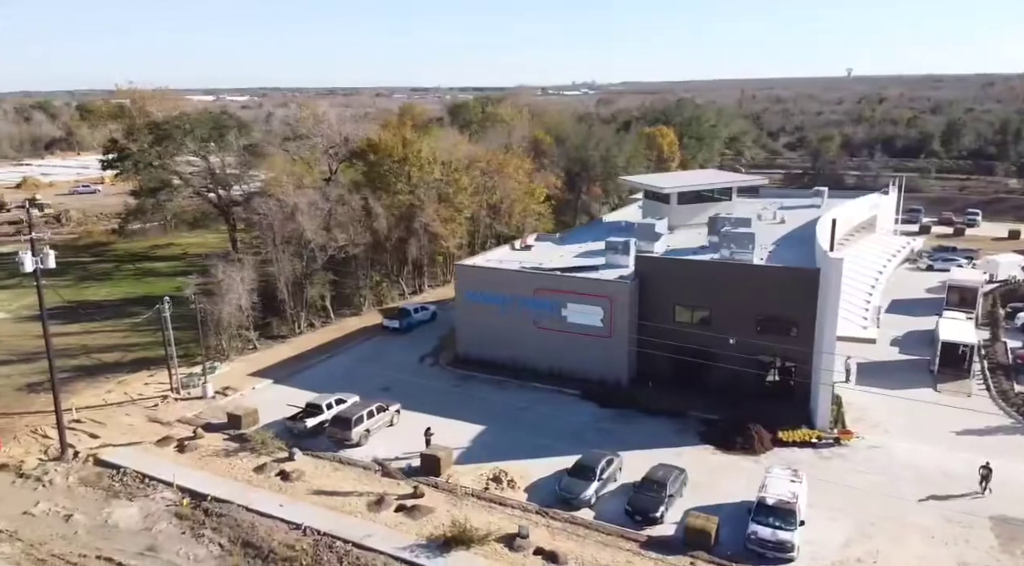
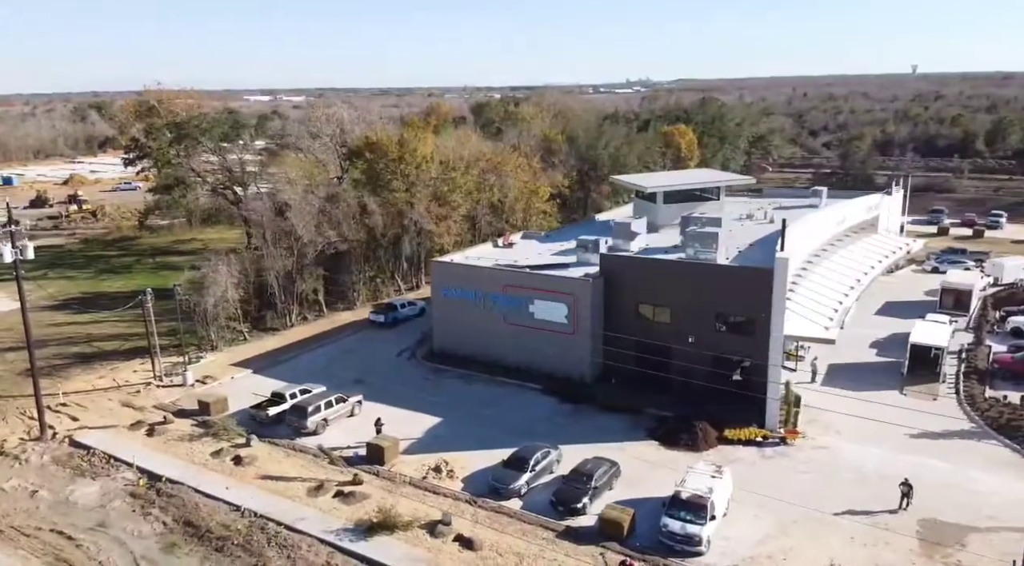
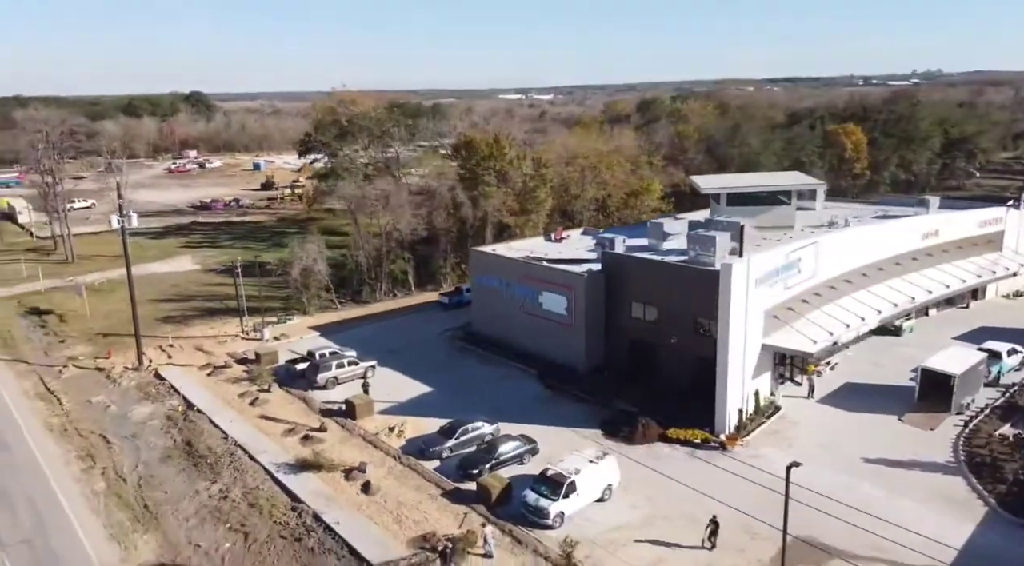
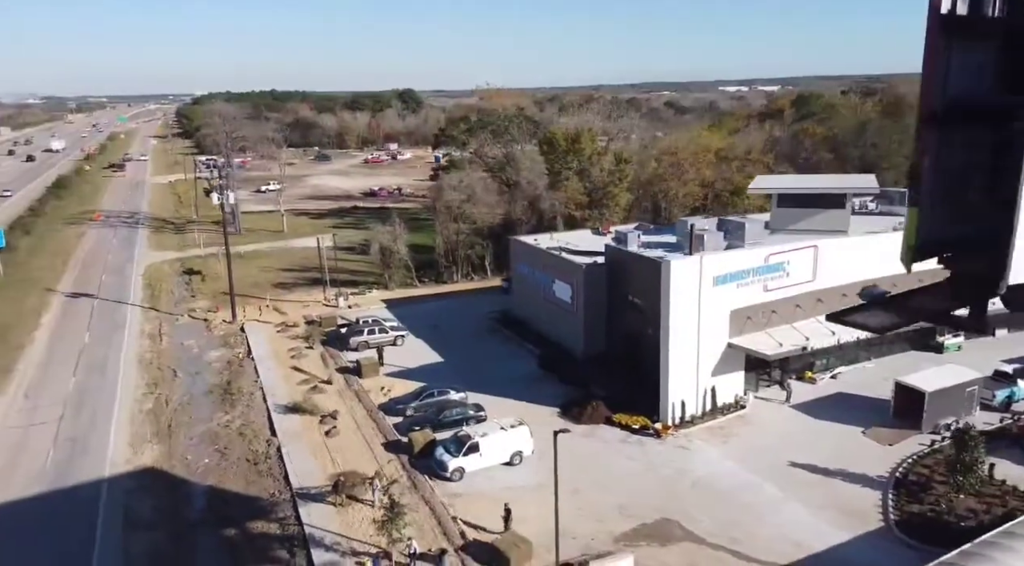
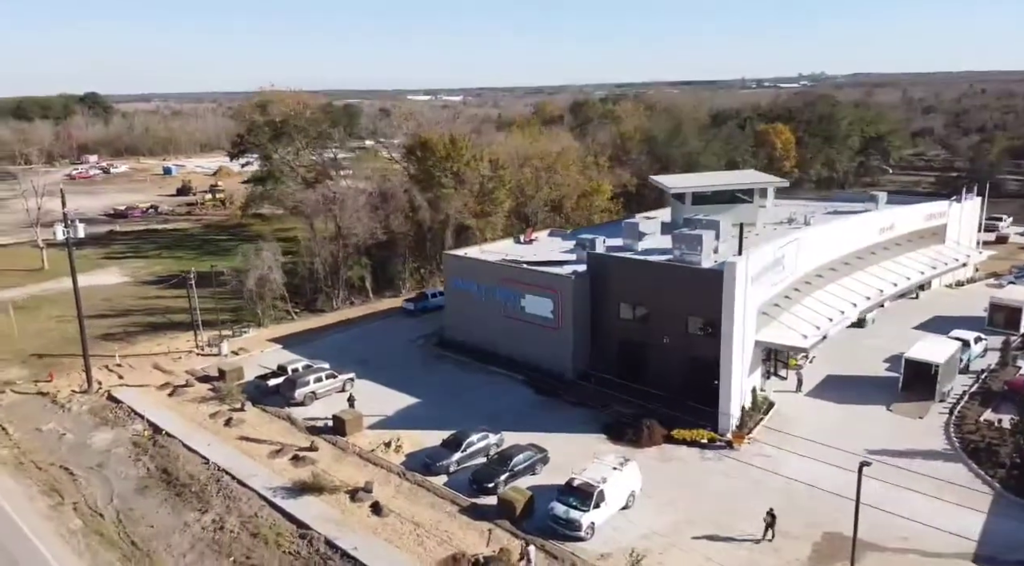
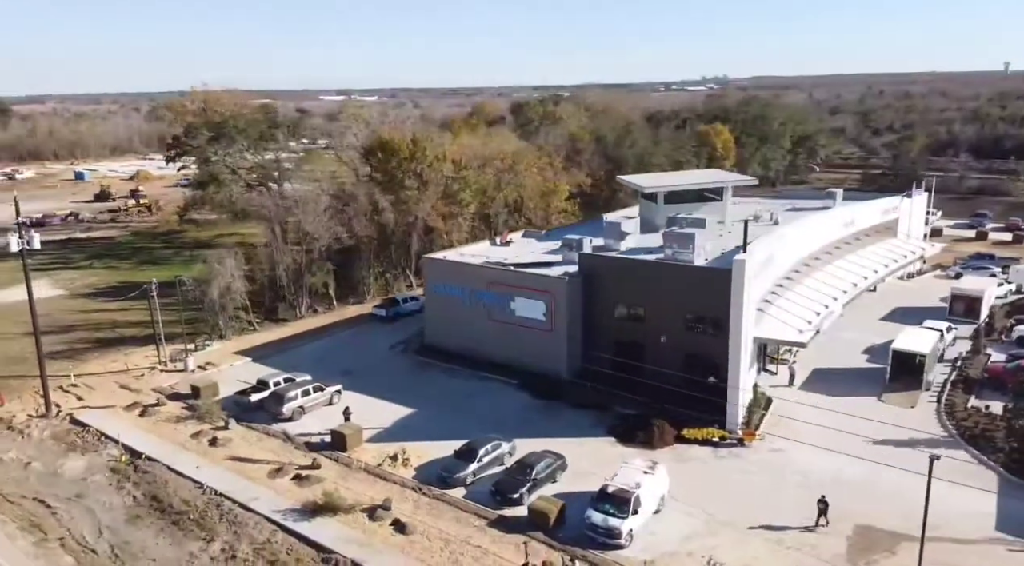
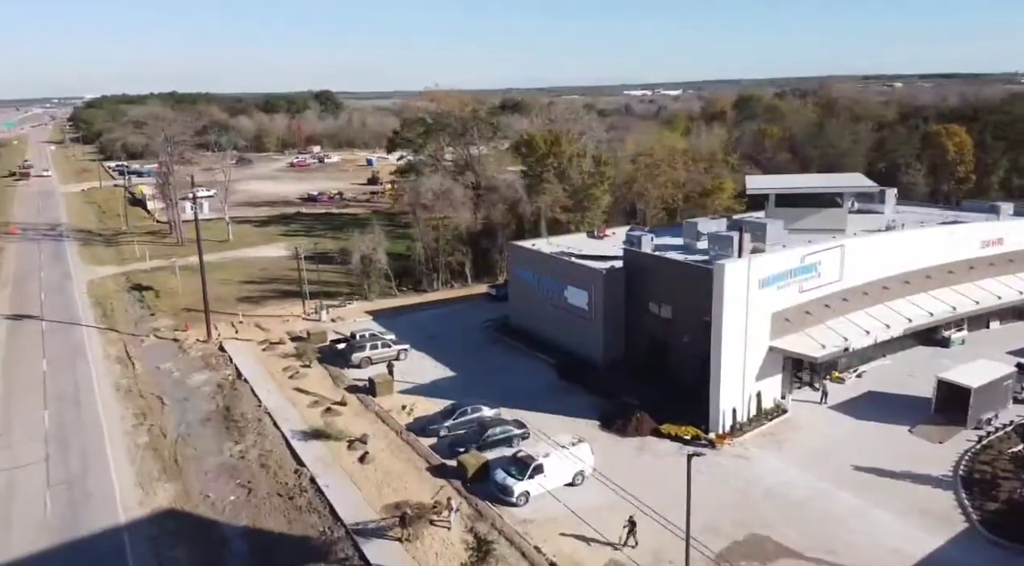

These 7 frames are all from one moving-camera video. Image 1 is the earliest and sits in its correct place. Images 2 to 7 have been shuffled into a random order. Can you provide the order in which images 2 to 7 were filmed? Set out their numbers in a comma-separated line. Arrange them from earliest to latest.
2, 6, 5, 3, 7, 4
